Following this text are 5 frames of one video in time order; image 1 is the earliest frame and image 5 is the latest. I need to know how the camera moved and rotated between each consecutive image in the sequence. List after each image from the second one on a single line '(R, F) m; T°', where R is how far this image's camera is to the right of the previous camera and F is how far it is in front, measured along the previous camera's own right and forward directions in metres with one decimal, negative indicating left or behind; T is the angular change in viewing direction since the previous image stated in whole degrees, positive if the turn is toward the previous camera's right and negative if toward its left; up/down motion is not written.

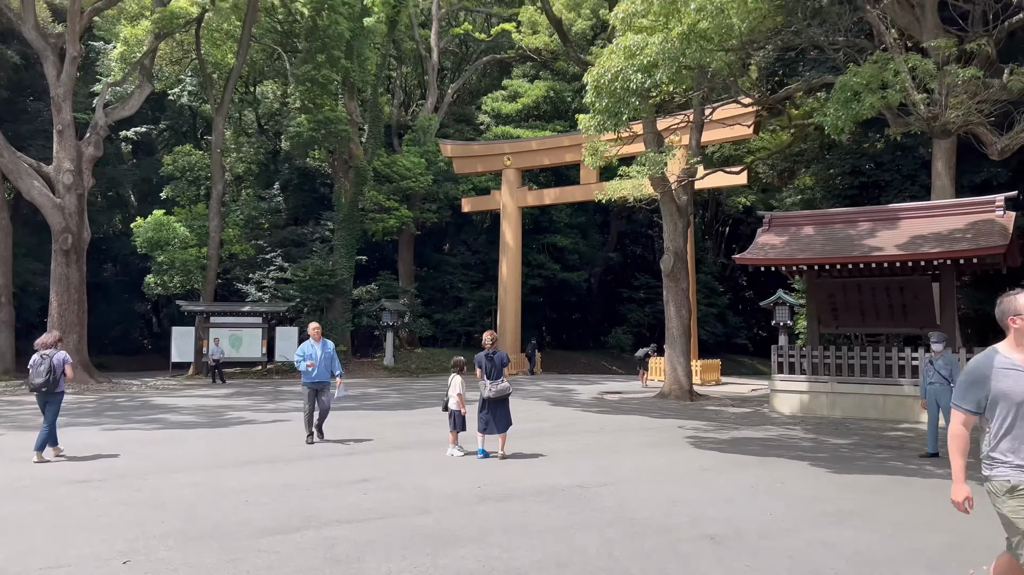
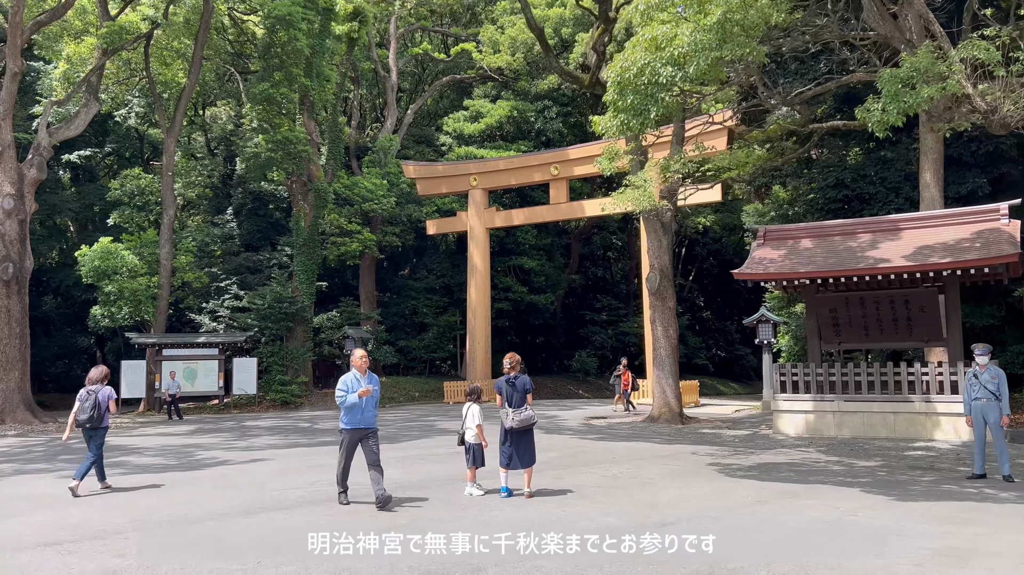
(-0.6, +0.8) m; +4°
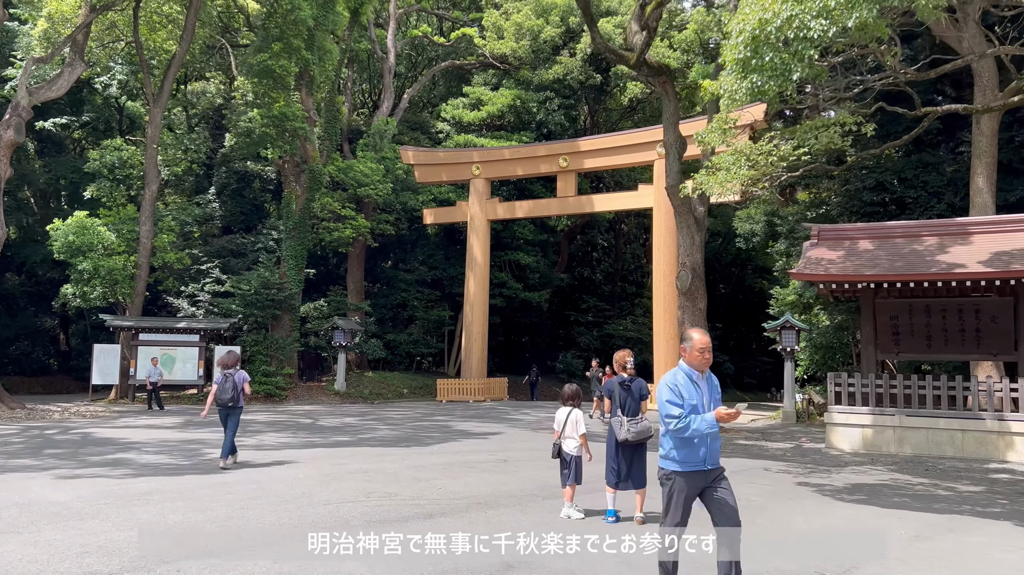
(-1.1, +1.1) m; +3°
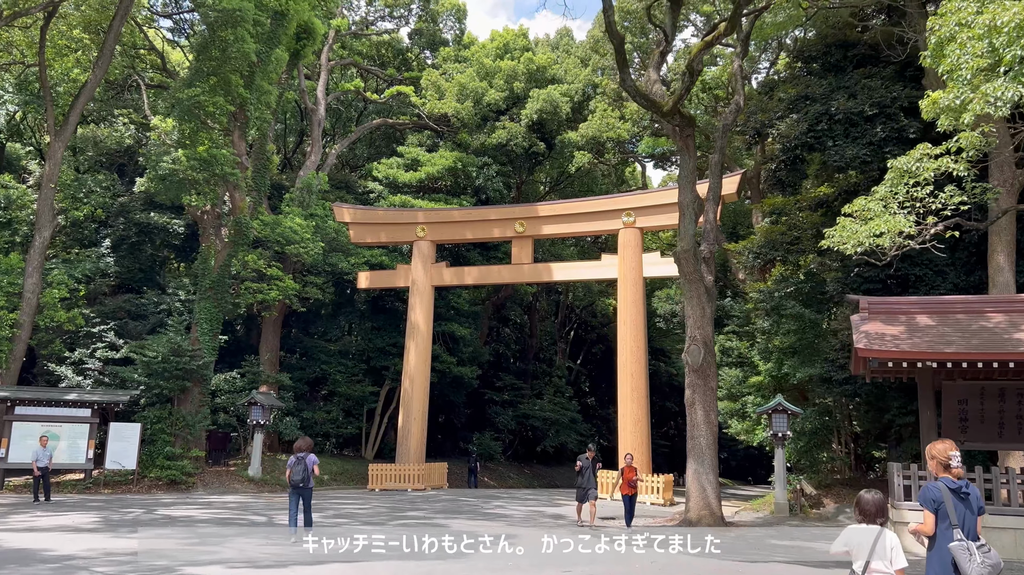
(-2.0, +2.0) m; +9°
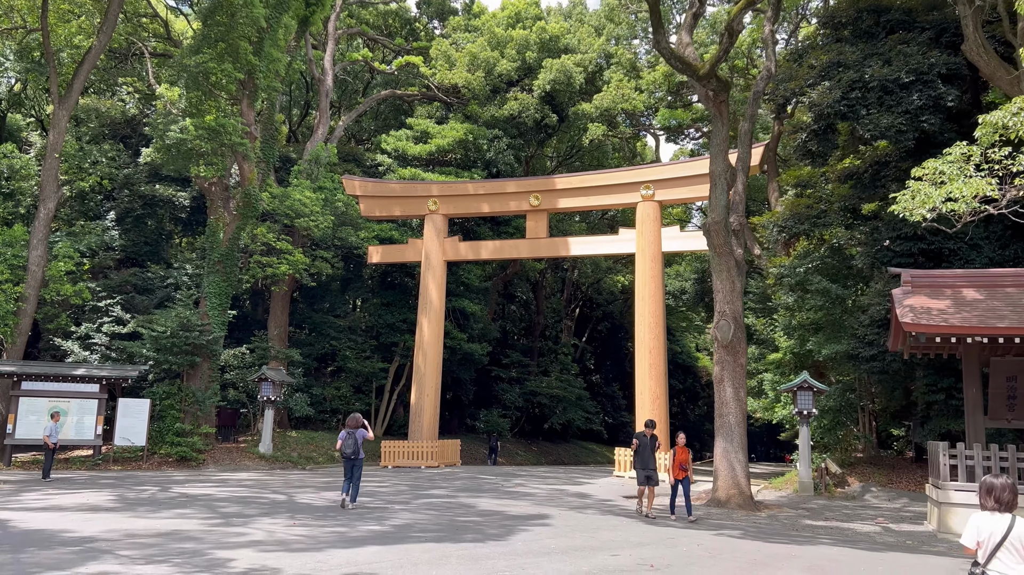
(-0.4, +0.4) m; 0°
